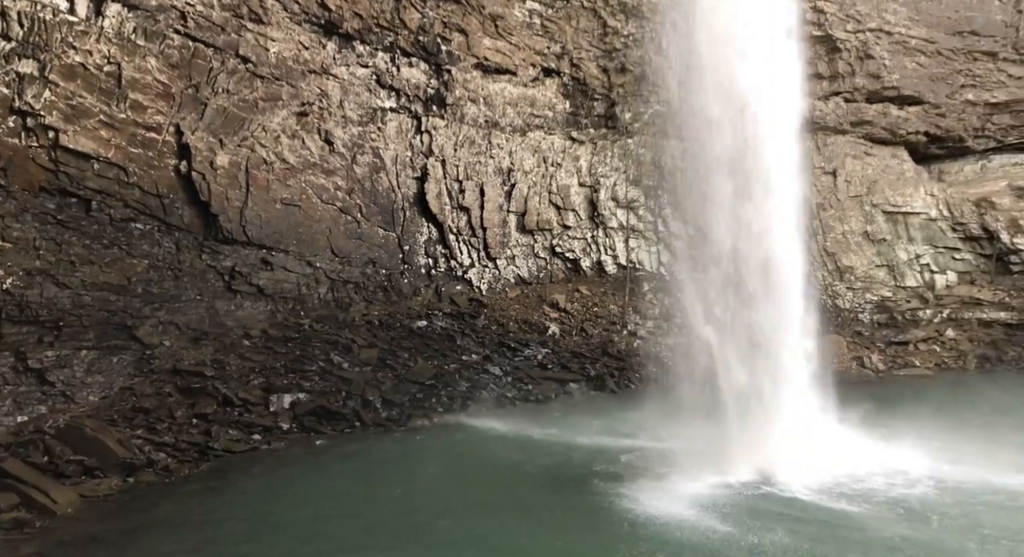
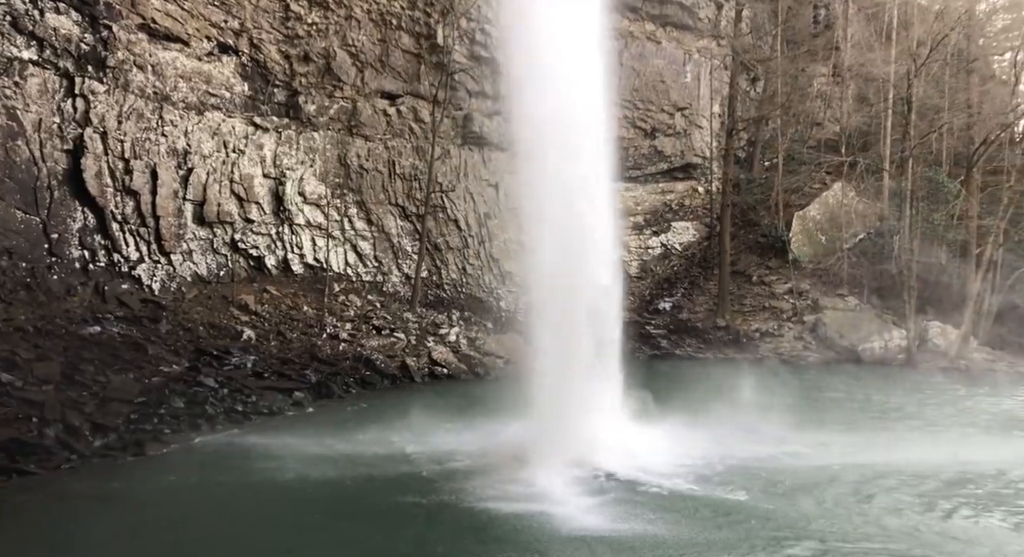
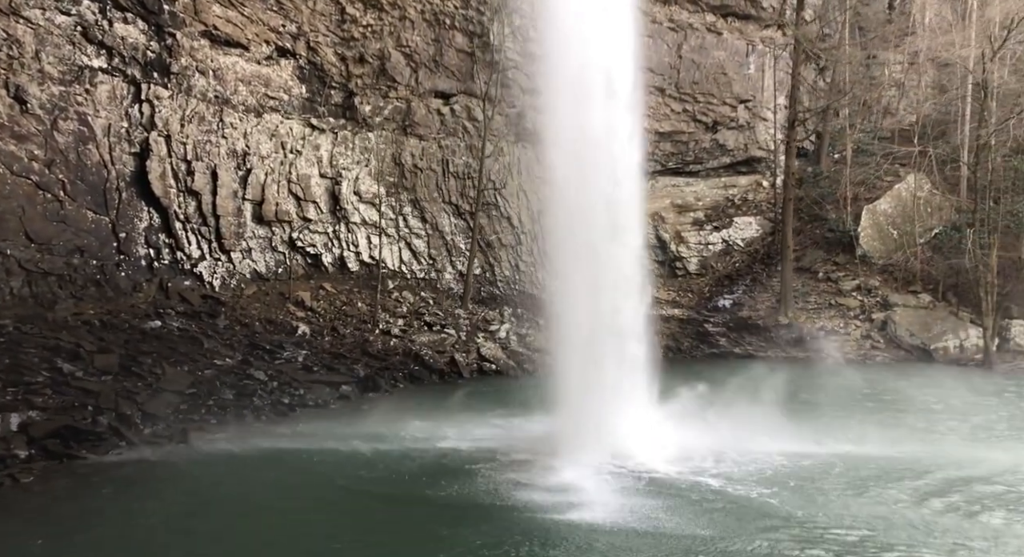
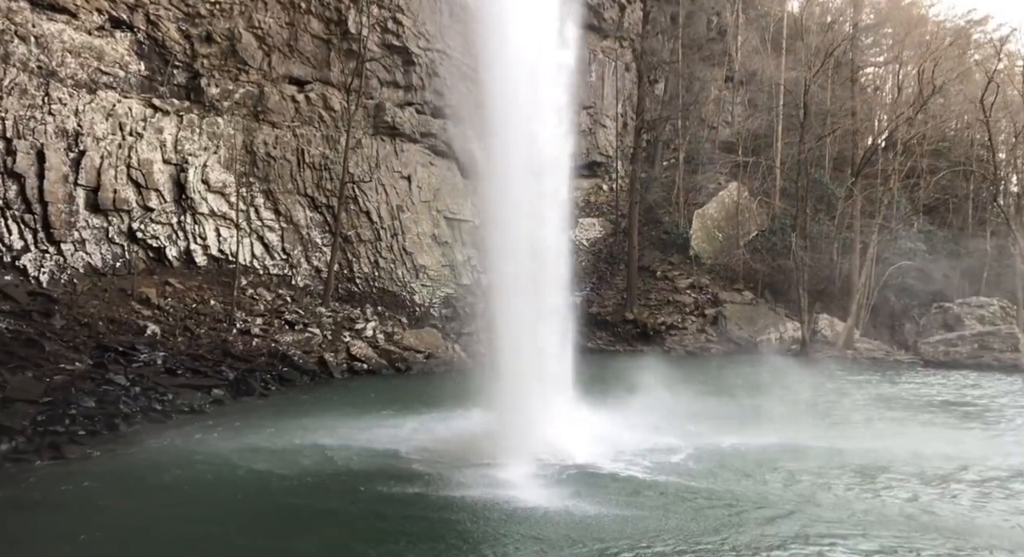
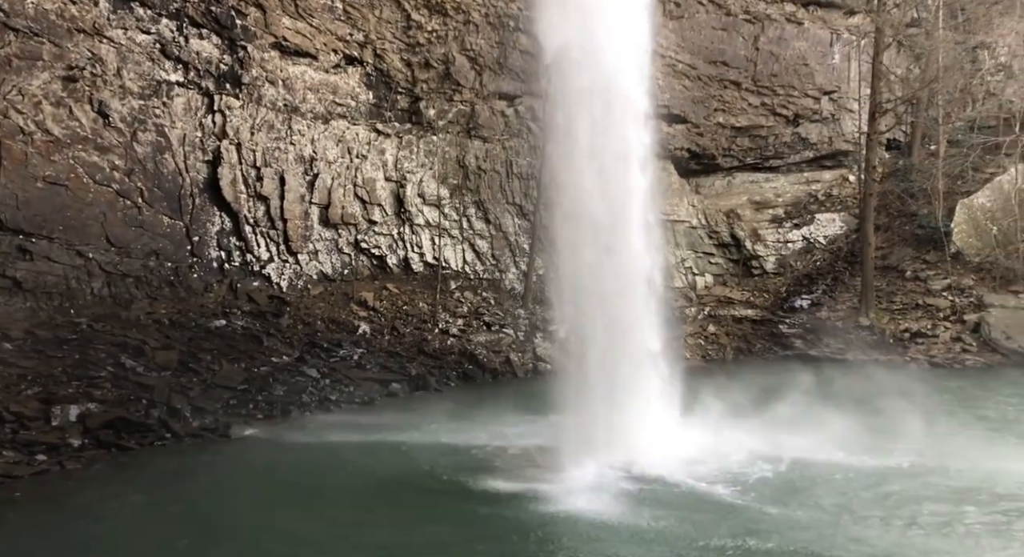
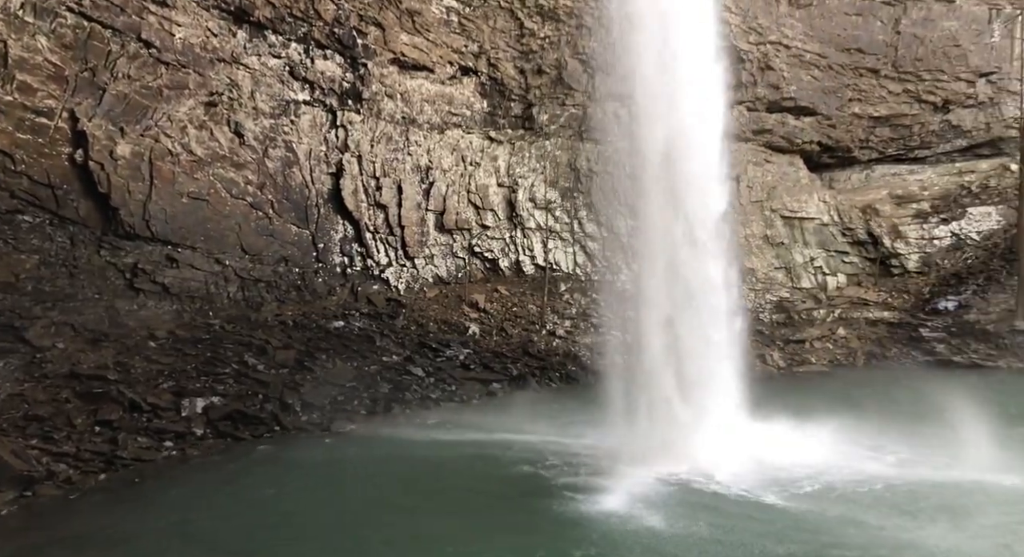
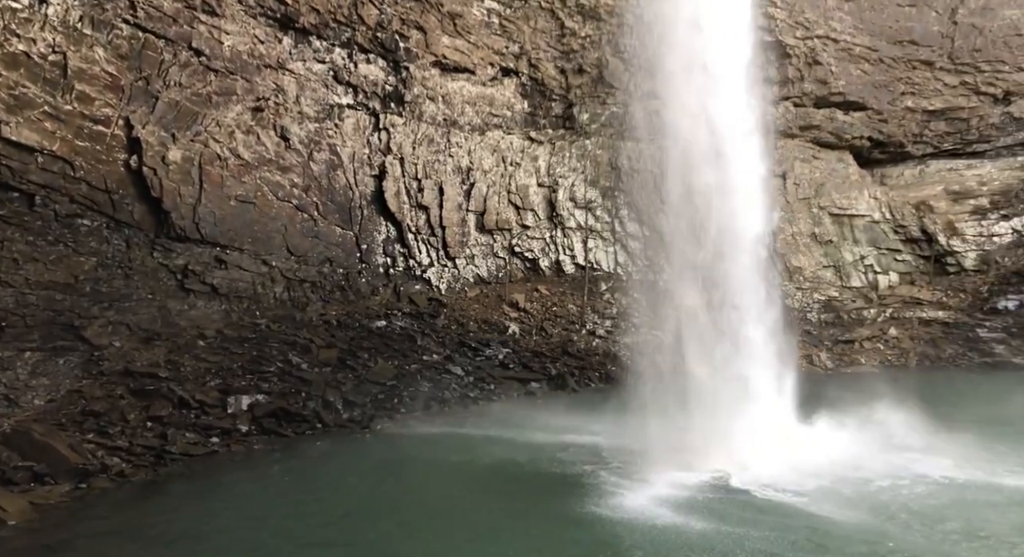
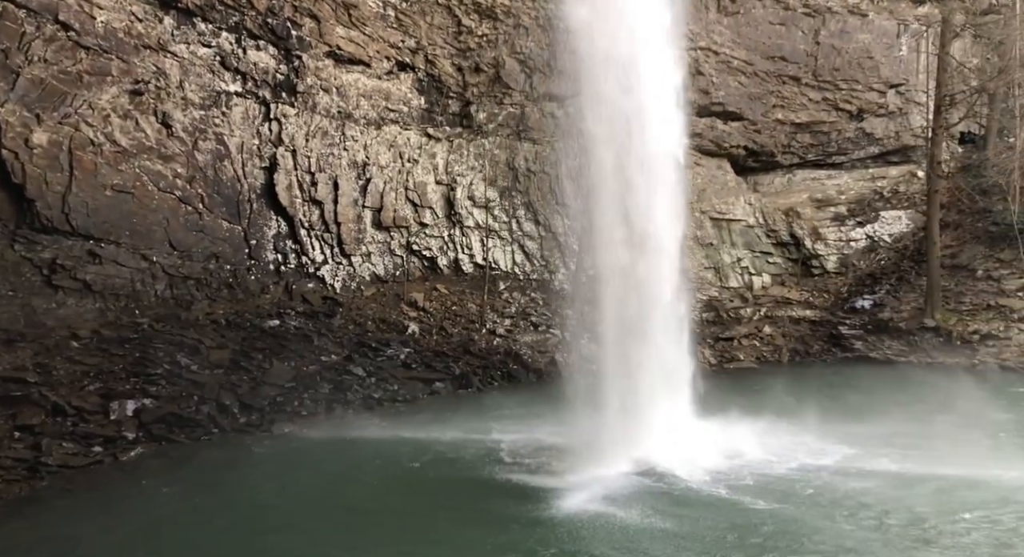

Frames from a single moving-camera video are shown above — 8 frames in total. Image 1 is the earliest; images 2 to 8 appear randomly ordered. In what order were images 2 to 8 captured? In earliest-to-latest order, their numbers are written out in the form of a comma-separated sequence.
7, 6, 8, 5, 3, 2, 4
